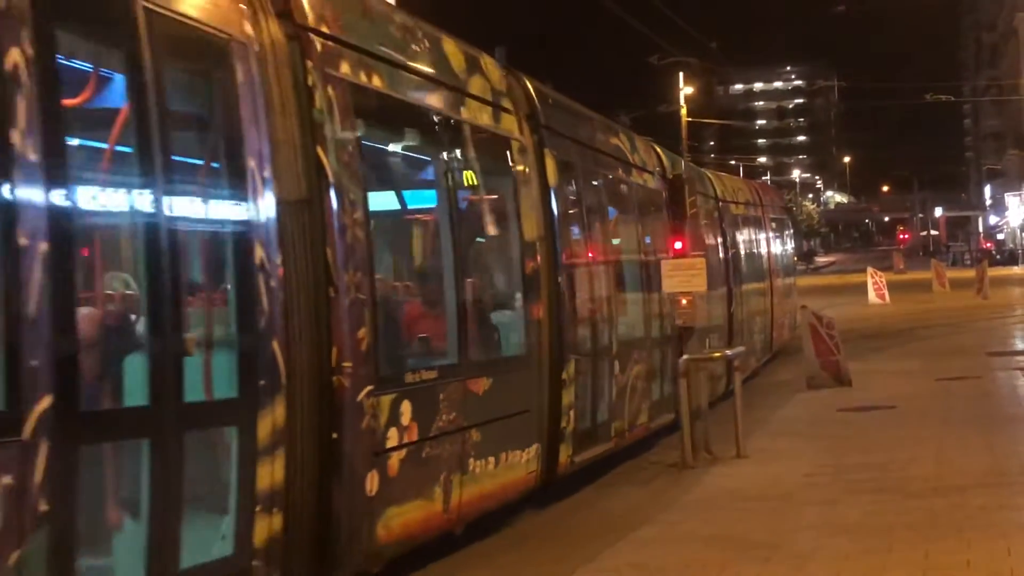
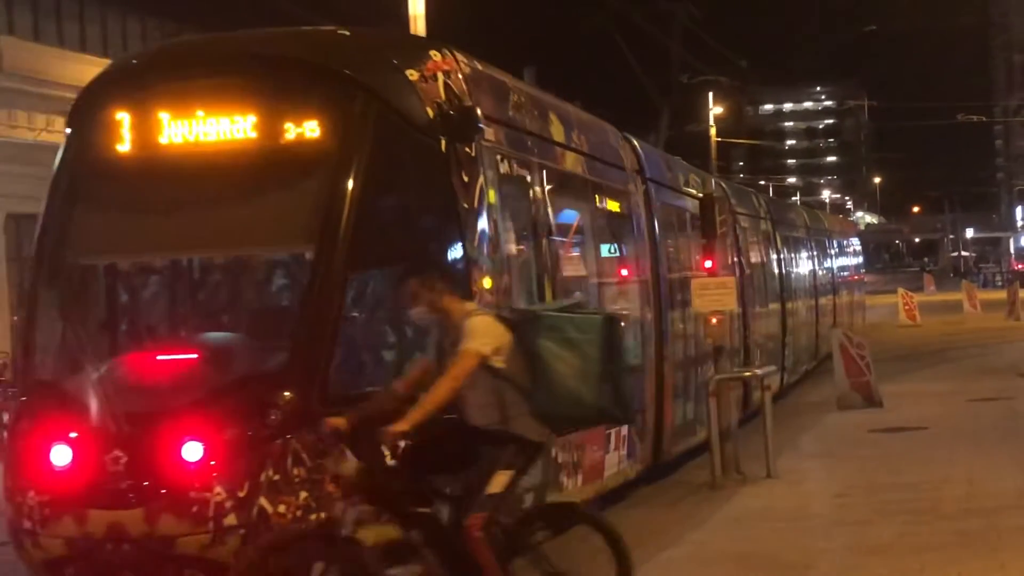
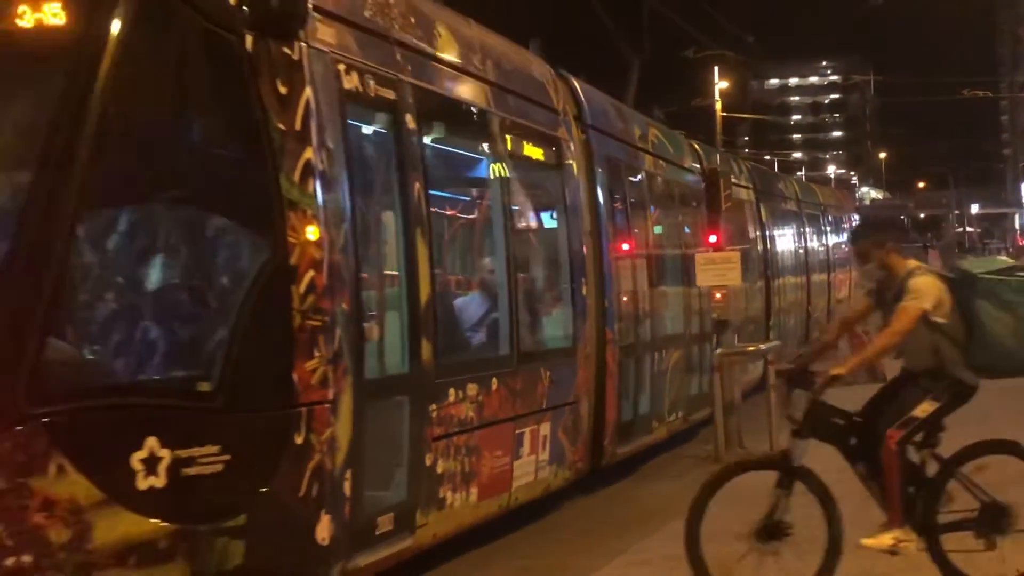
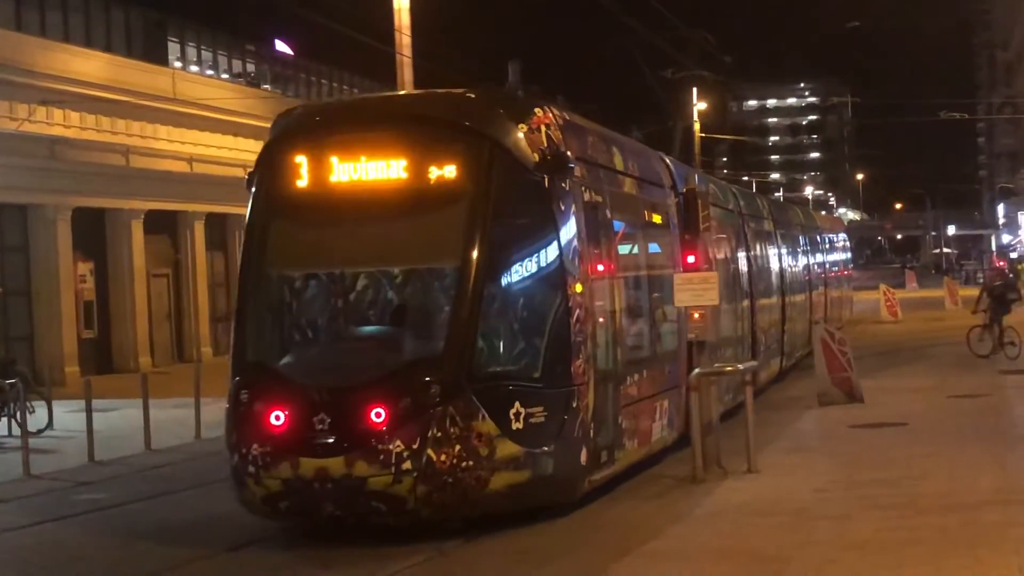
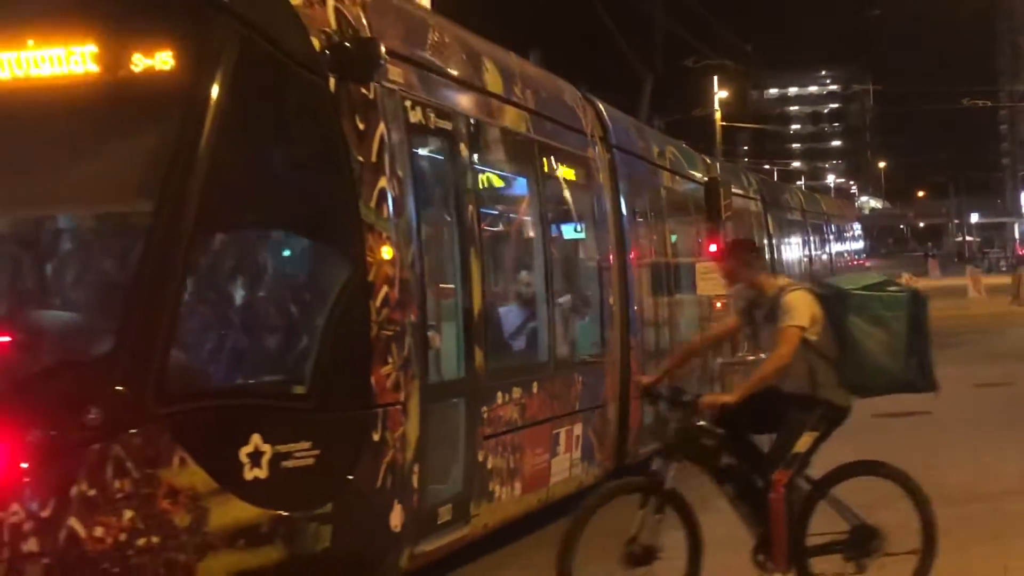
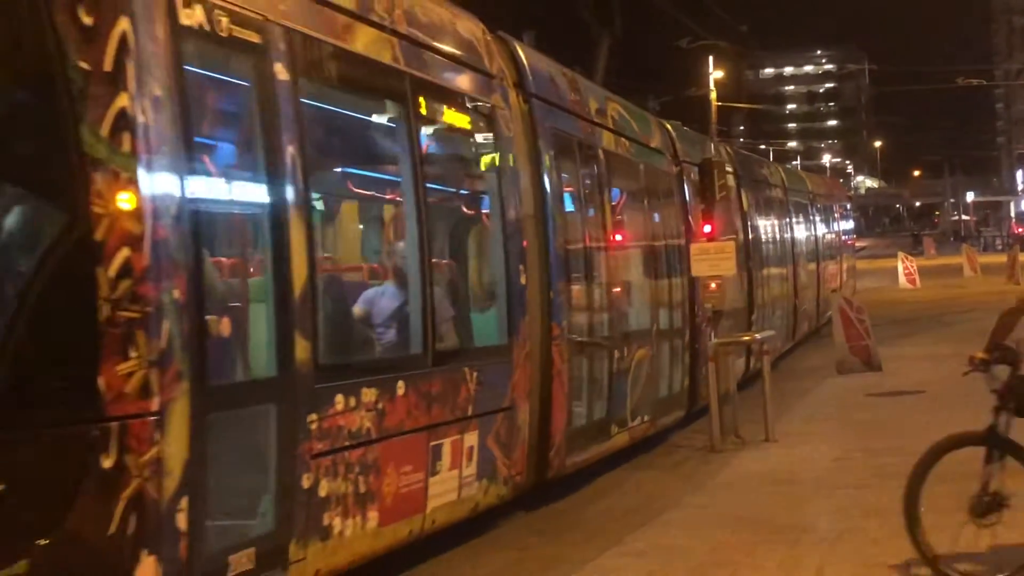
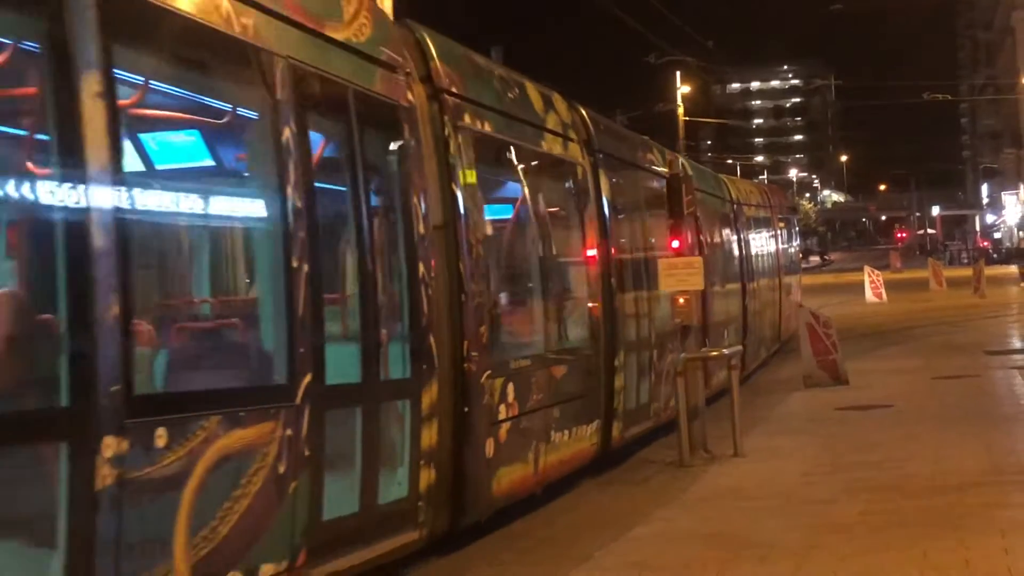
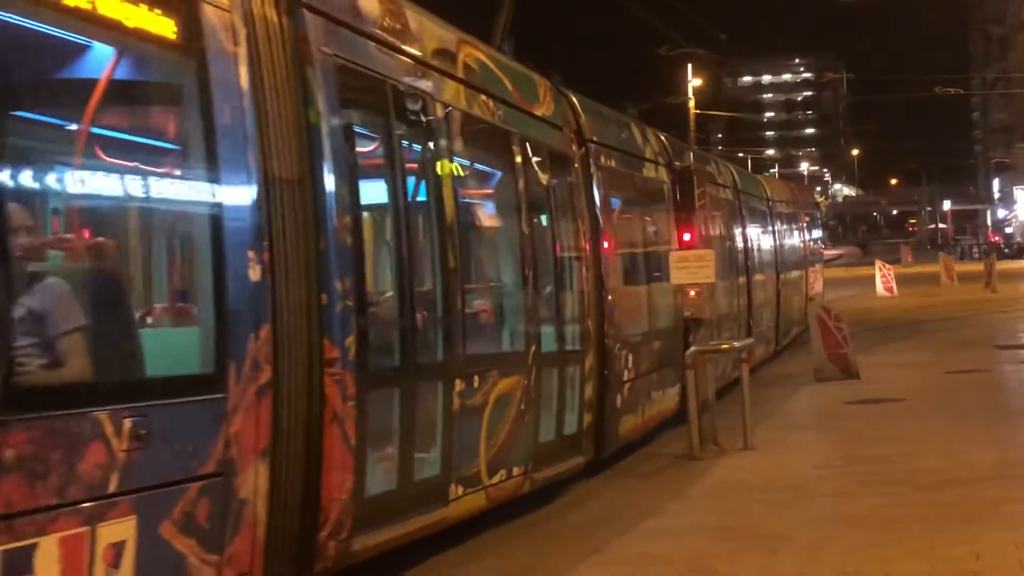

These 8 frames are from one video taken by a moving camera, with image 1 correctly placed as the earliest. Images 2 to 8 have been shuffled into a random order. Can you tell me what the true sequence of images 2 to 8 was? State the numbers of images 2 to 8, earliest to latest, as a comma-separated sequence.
7, 8, 6, 3, 5, 2, 4
